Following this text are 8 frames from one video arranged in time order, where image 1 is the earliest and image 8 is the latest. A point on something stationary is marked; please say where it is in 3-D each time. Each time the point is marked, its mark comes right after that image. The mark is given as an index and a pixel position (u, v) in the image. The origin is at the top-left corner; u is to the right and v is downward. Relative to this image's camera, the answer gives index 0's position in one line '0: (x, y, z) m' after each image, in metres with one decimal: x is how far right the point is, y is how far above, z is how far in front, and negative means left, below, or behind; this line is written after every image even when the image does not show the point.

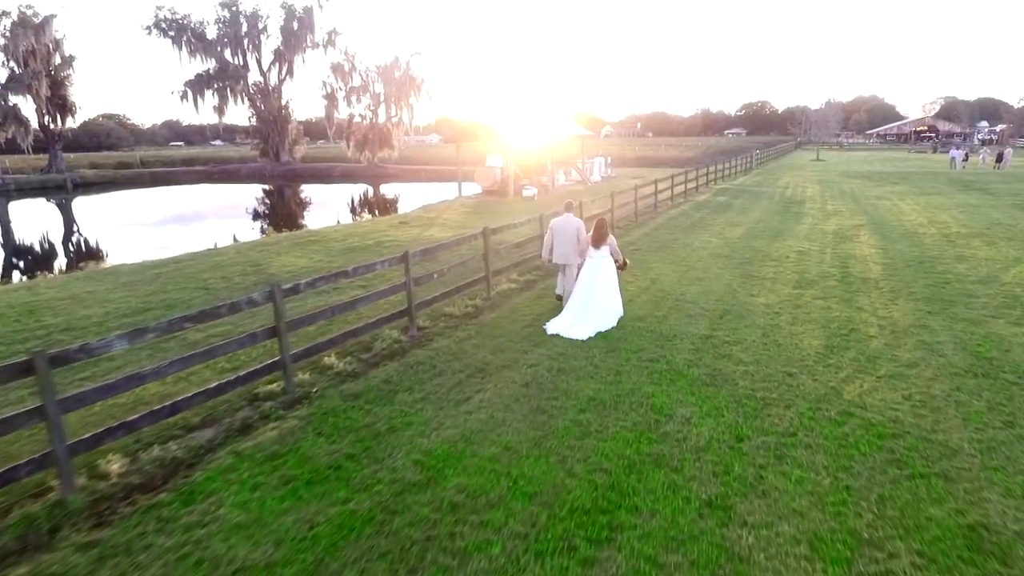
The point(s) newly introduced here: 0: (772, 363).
0: (+2.8, -0.8, +6.6) m
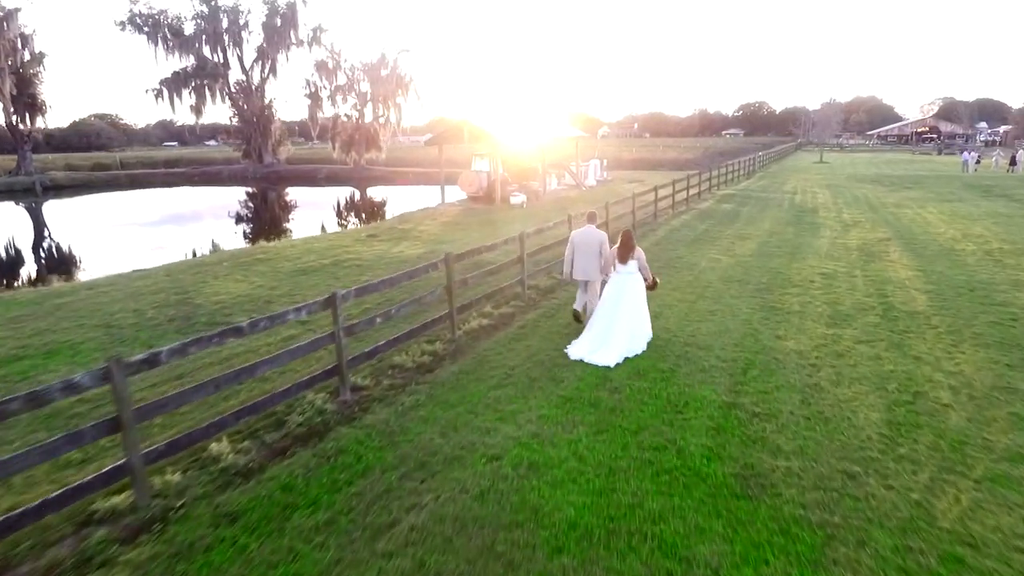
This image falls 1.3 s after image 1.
0: (+2.4, -1.3, +4.8) m
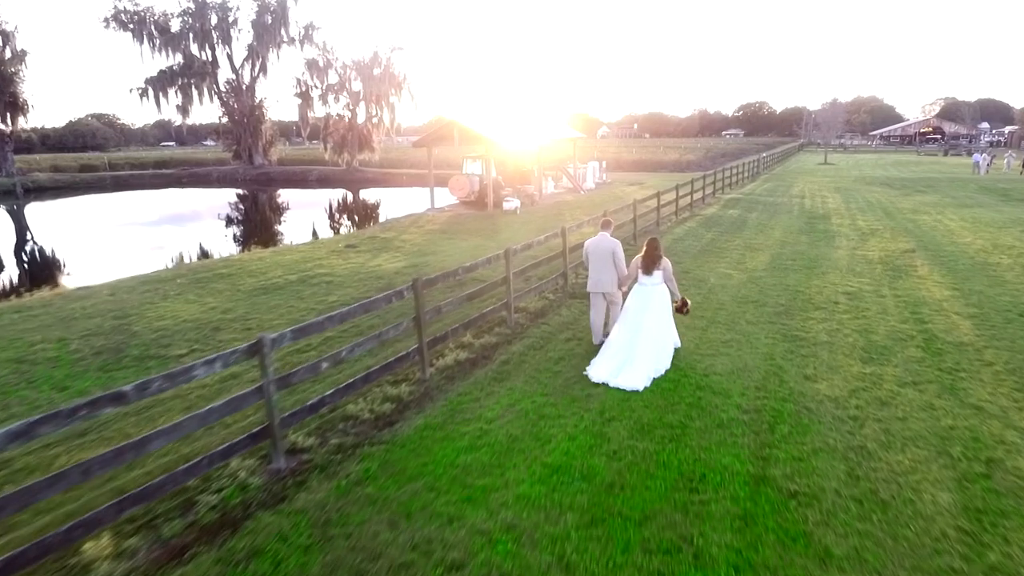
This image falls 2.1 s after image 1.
0: (+2.2, -1.6, +3.6) m
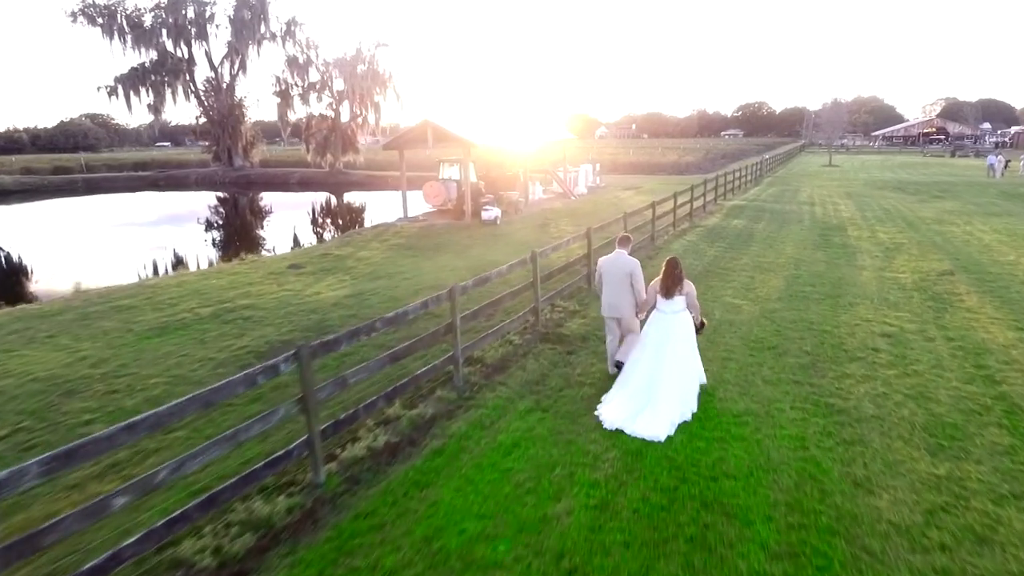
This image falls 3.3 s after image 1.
0: (+1.7, -2.1, +1.7) m
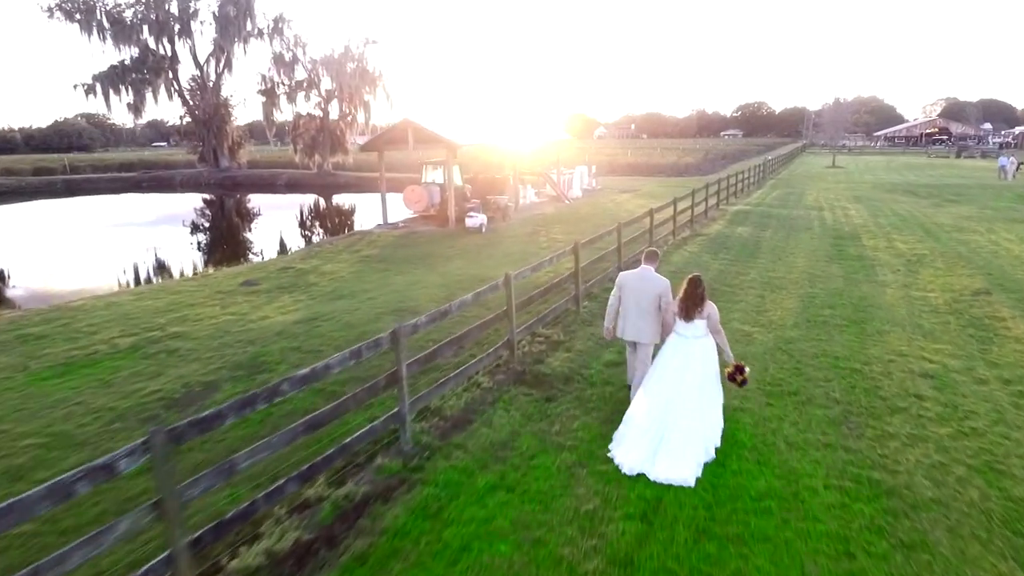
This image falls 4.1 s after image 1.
0: (+1.3, -2.4, +0.5) m
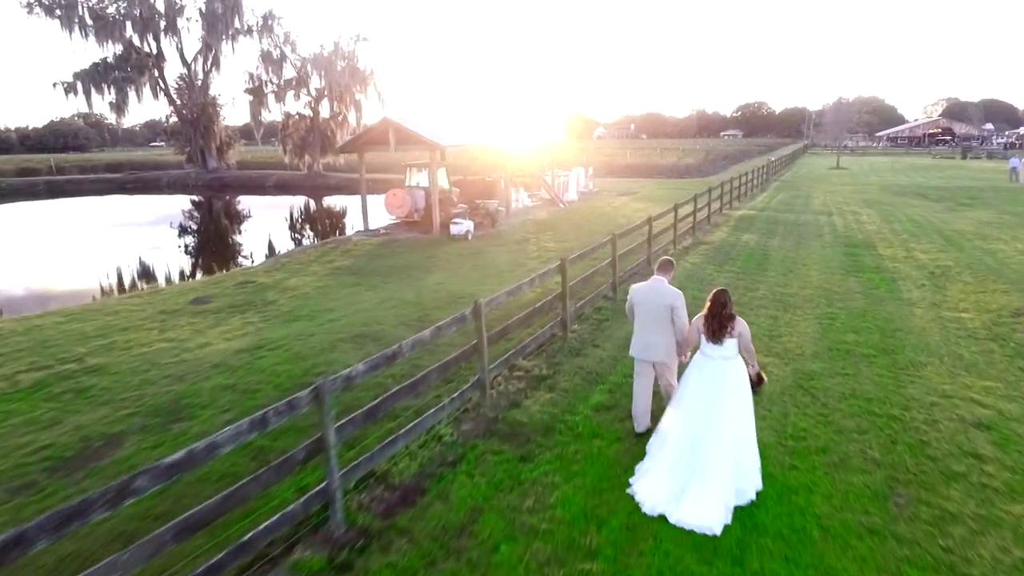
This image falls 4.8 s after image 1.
0: (+1.1, -2.7, -0.7) m
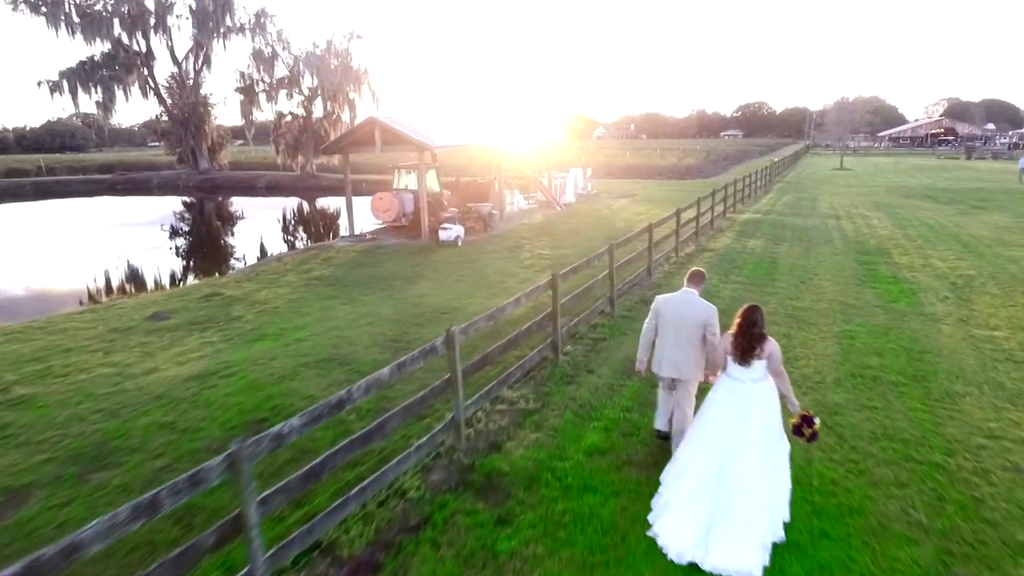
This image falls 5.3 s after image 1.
0: (+0.9, -2.9, -1.5) m
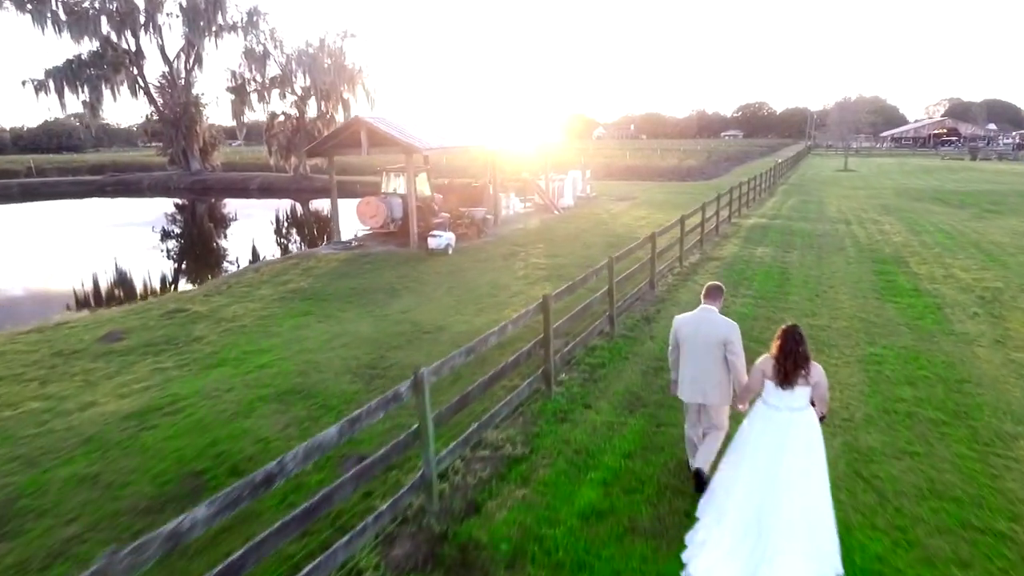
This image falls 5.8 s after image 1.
0: (+0.8, -3.1, -2.3) m
